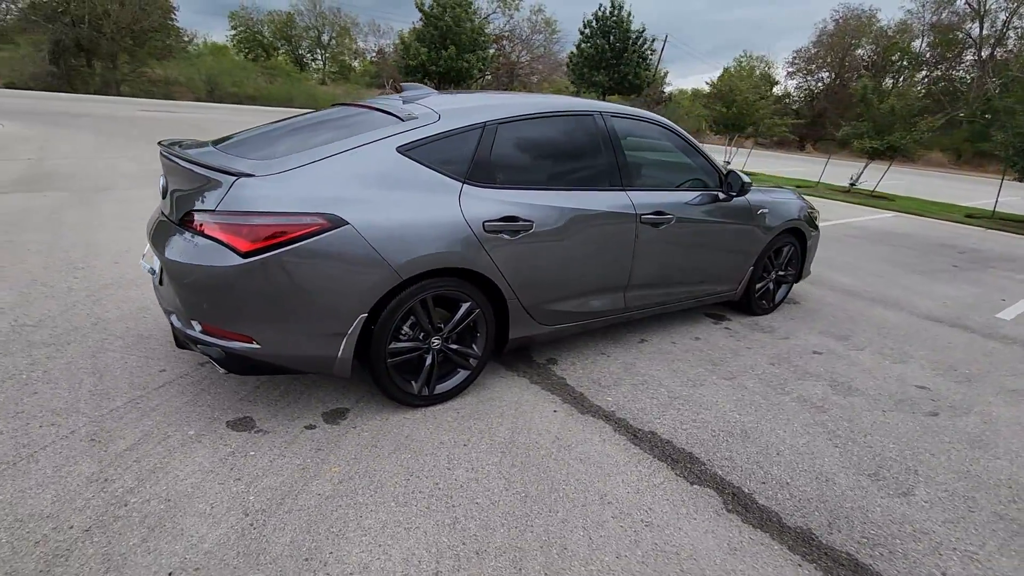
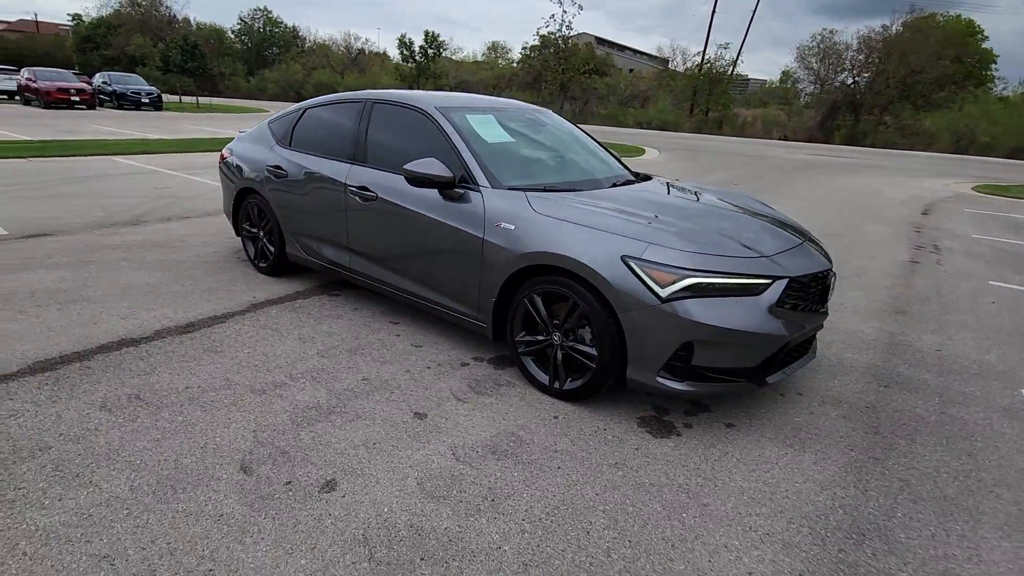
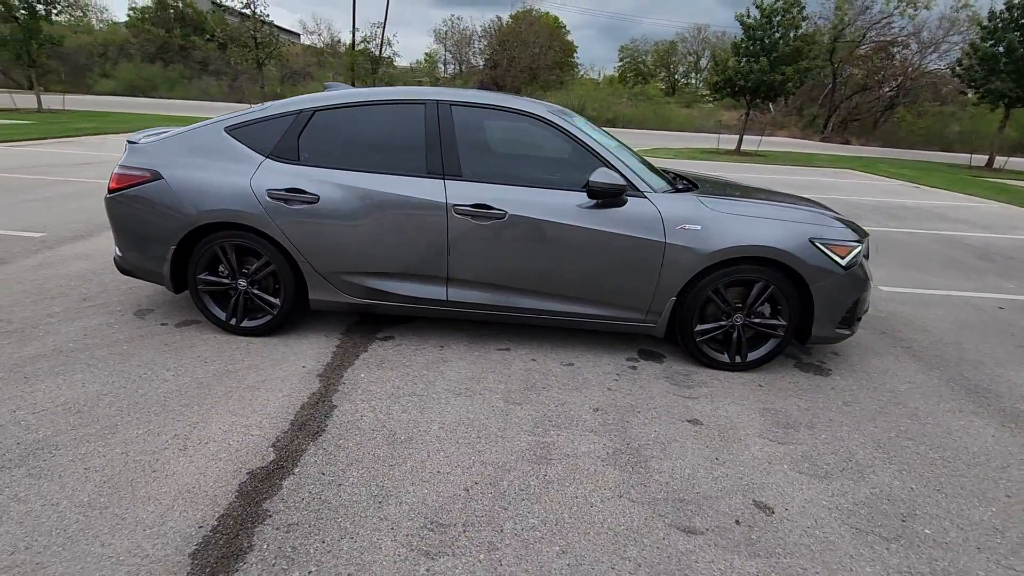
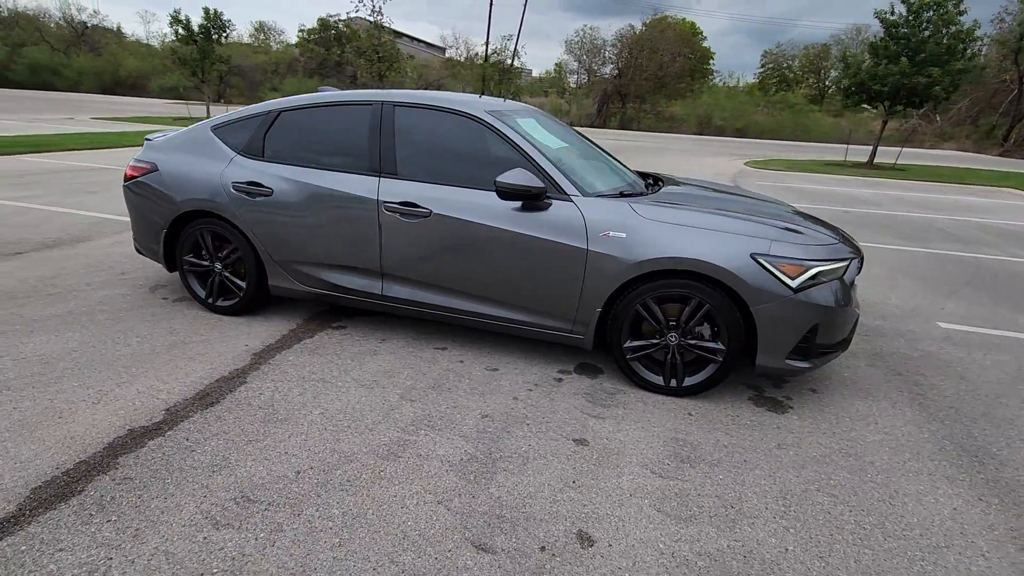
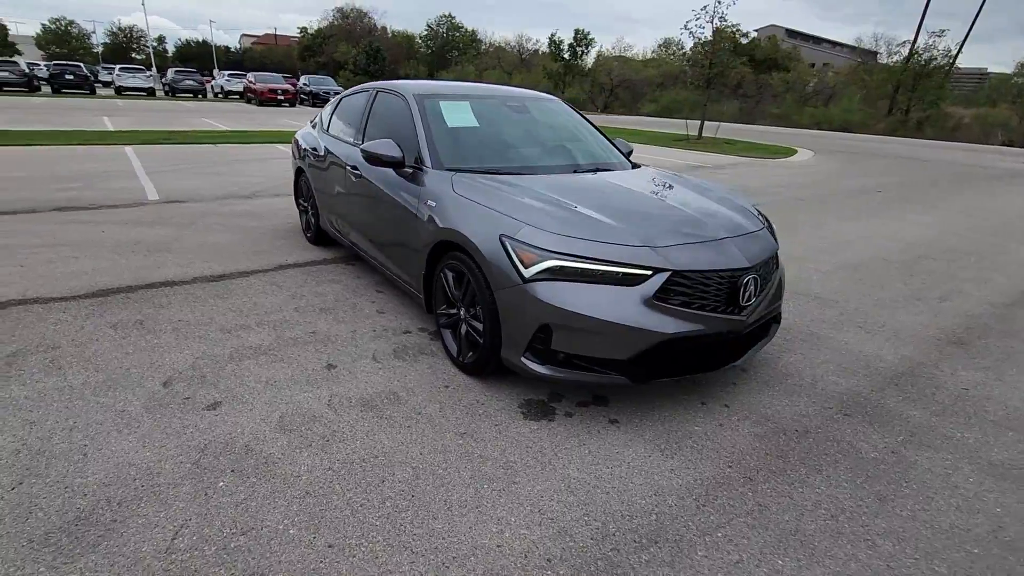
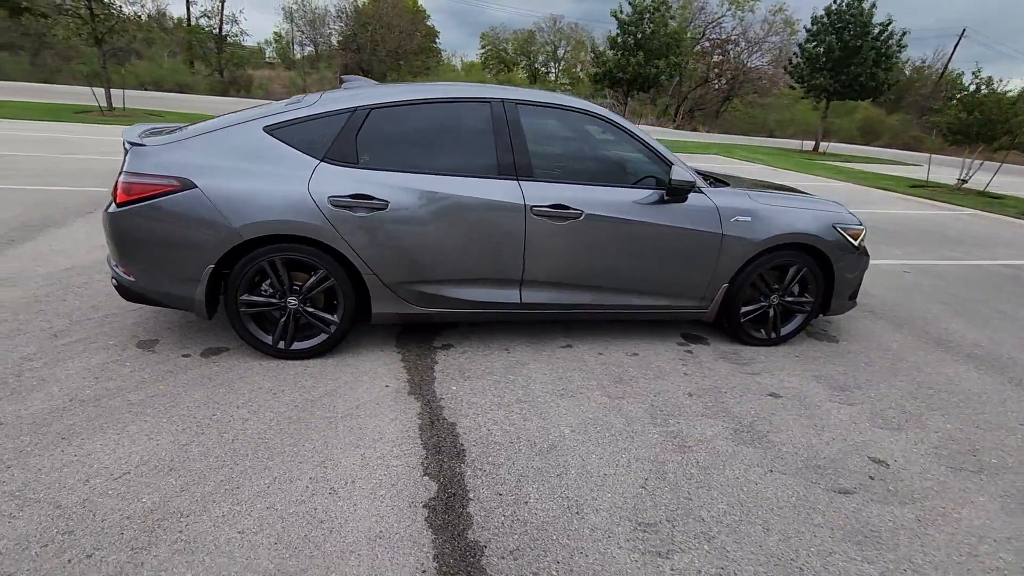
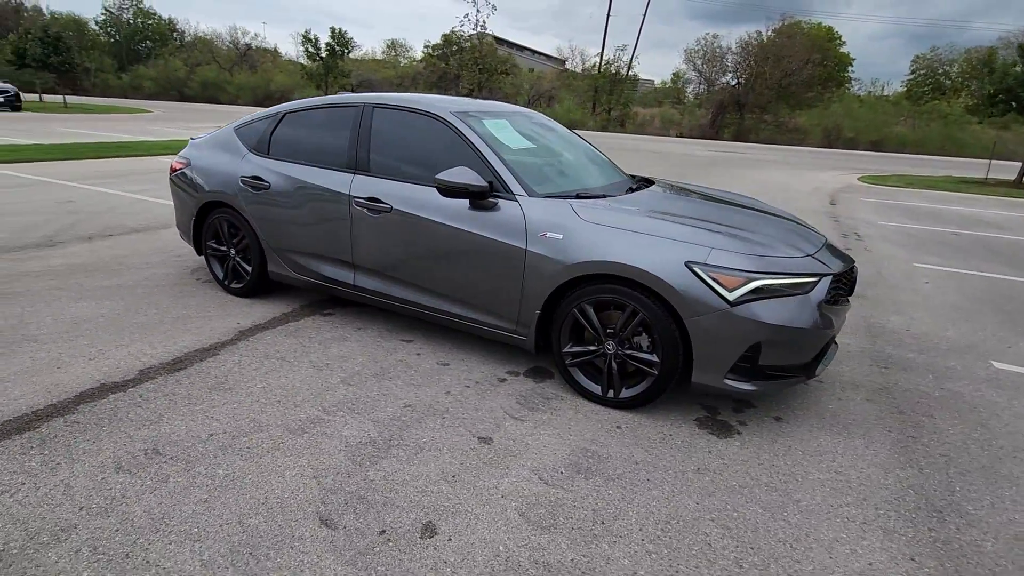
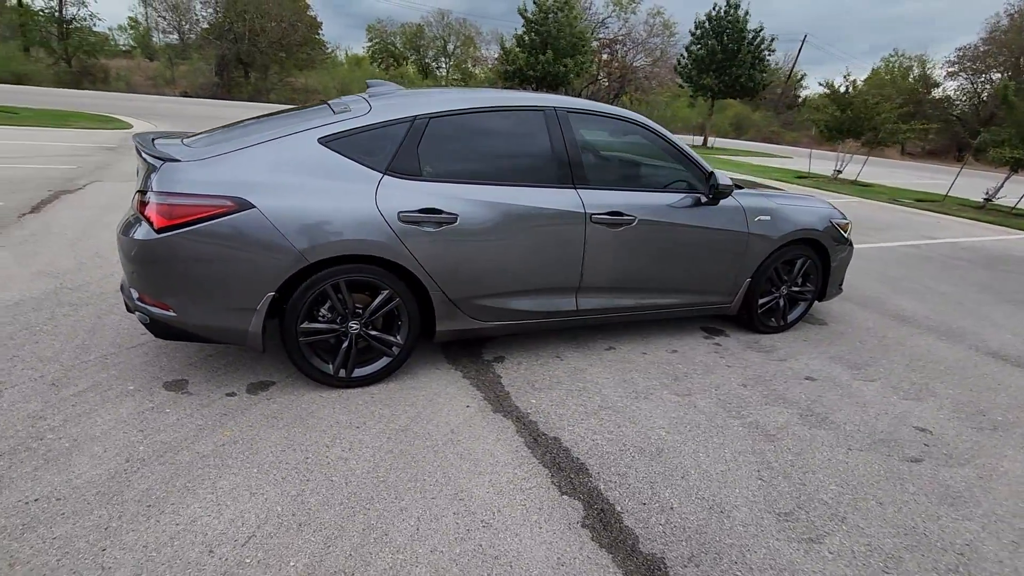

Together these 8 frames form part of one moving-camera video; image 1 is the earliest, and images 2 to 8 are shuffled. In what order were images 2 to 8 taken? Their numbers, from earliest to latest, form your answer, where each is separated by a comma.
8, 6, 3, 4, 7, 2, 5
